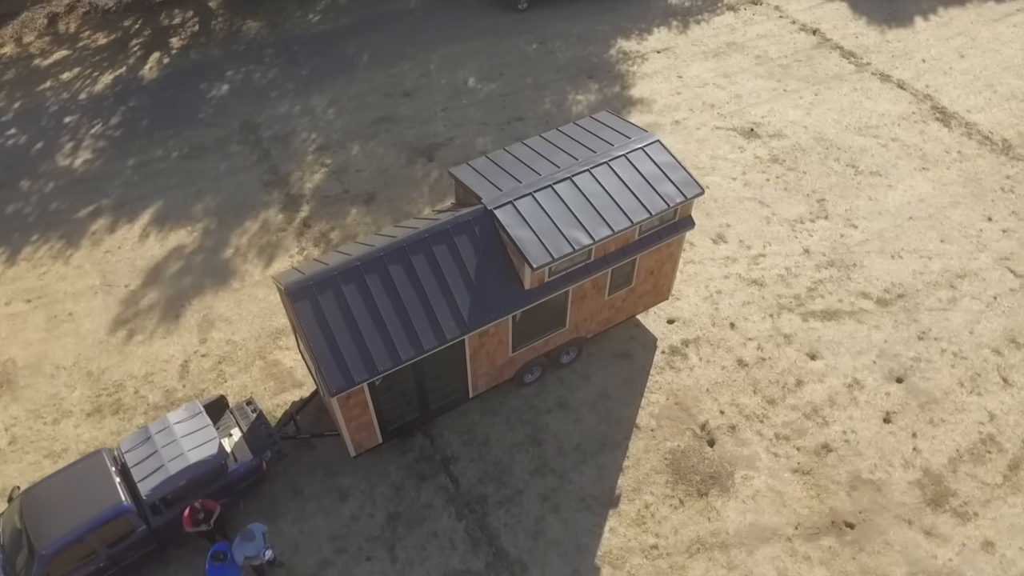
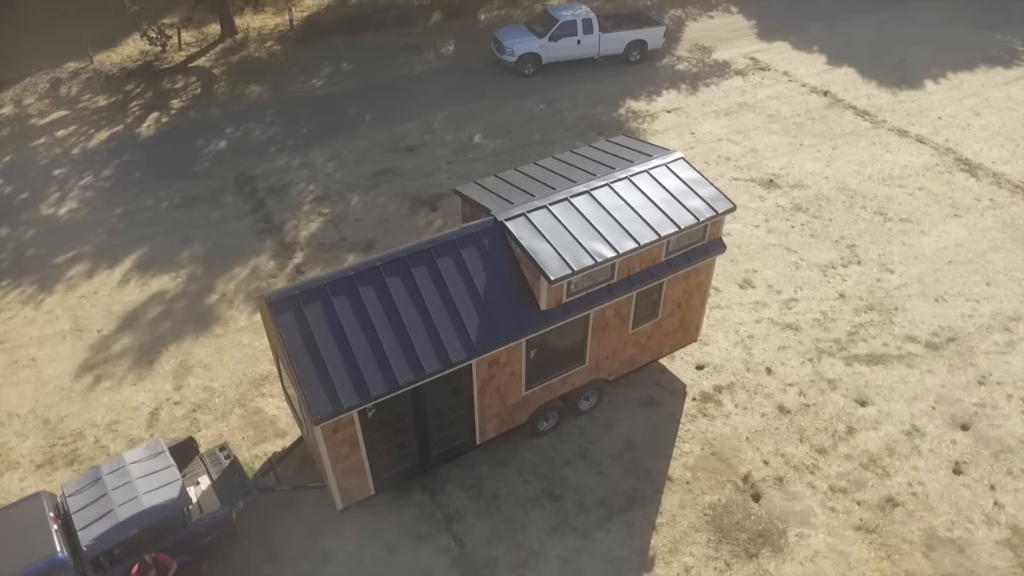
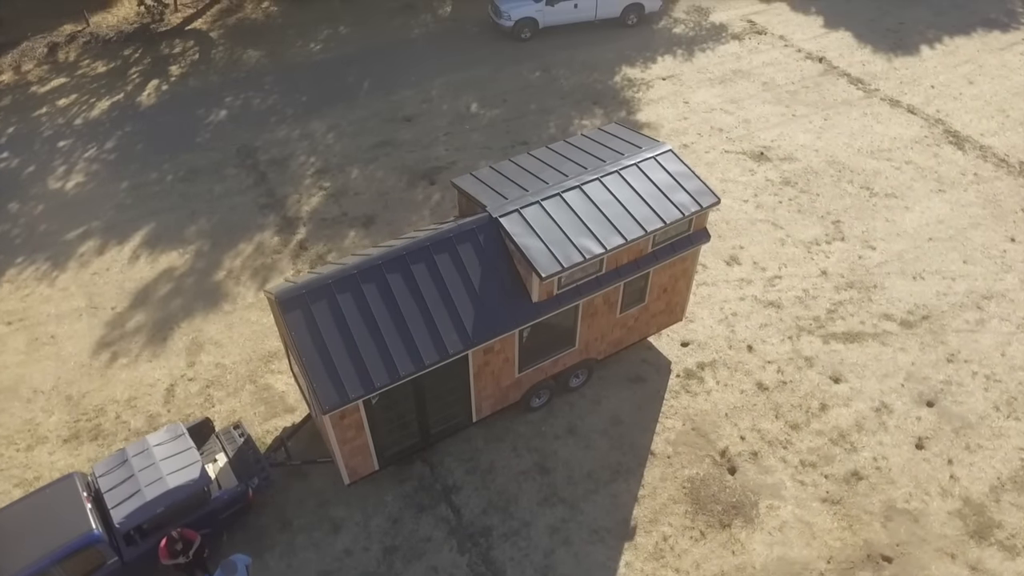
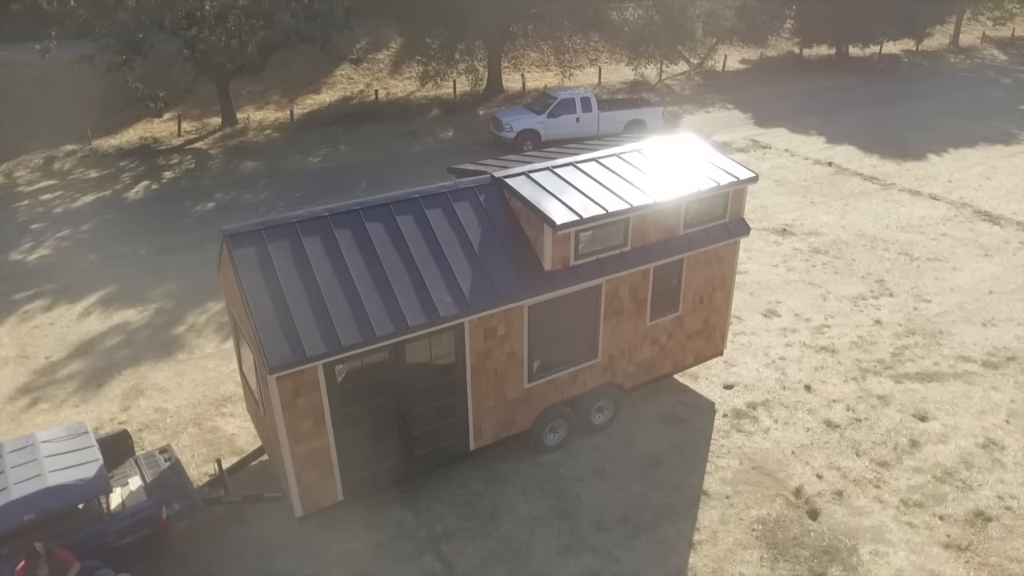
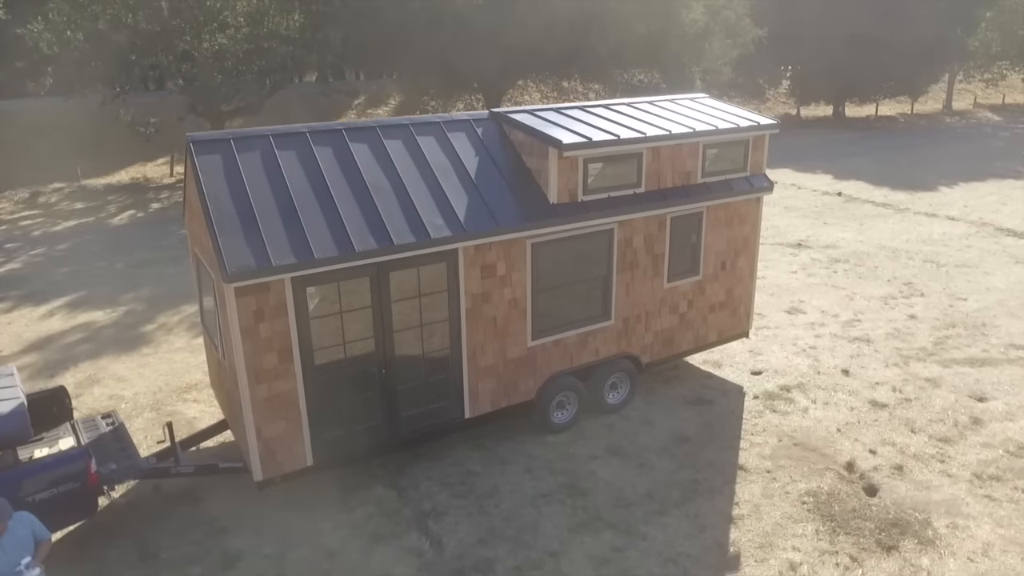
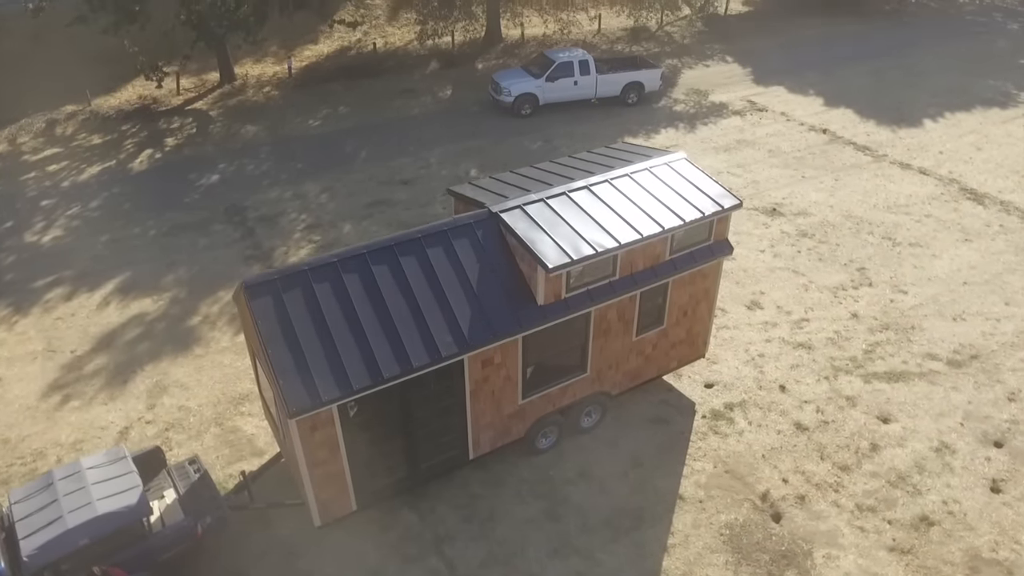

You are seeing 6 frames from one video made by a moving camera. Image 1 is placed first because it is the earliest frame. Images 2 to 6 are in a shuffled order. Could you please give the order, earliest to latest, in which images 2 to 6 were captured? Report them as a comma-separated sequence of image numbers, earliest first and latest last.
3, 2, 6, 4, 5
